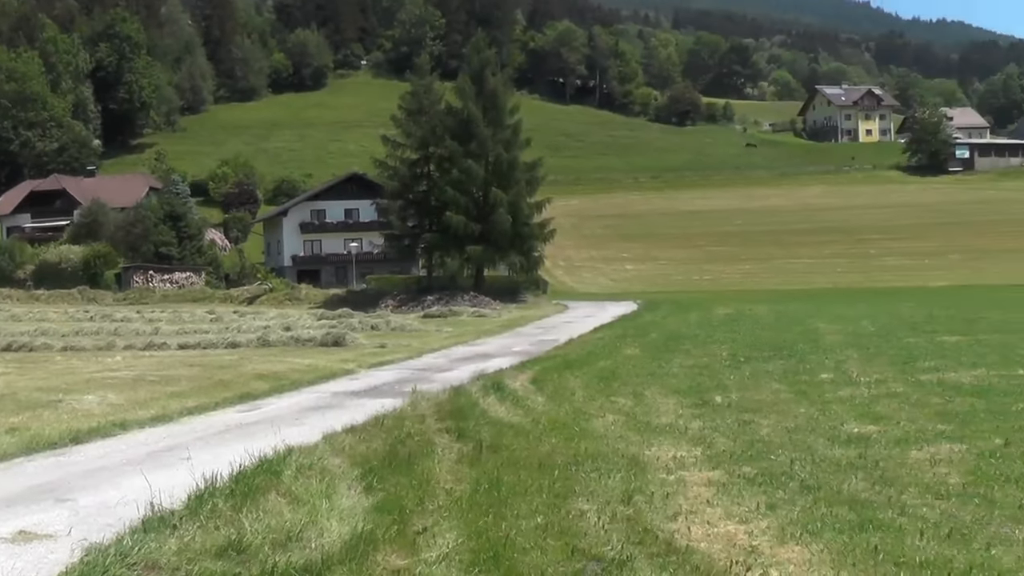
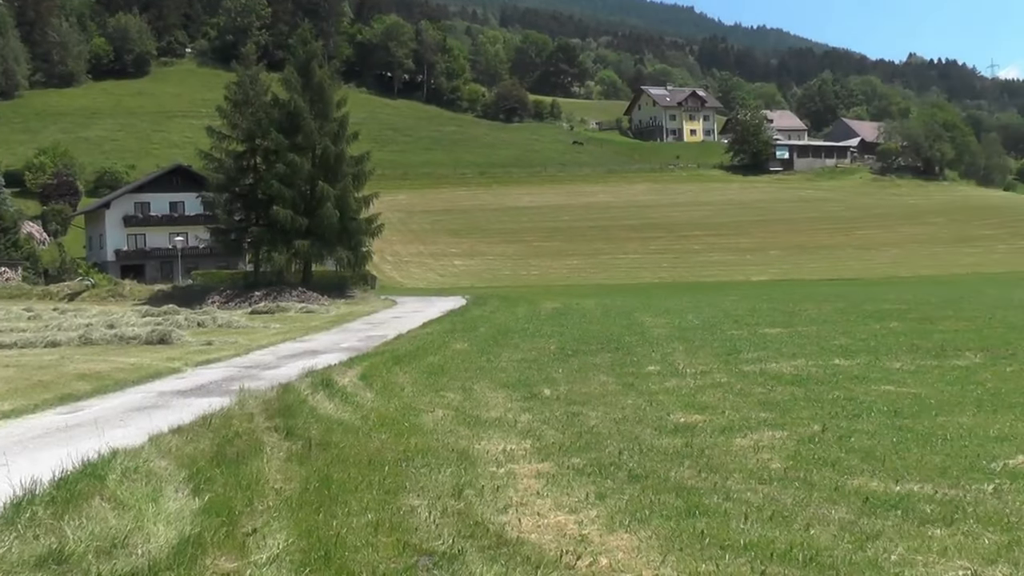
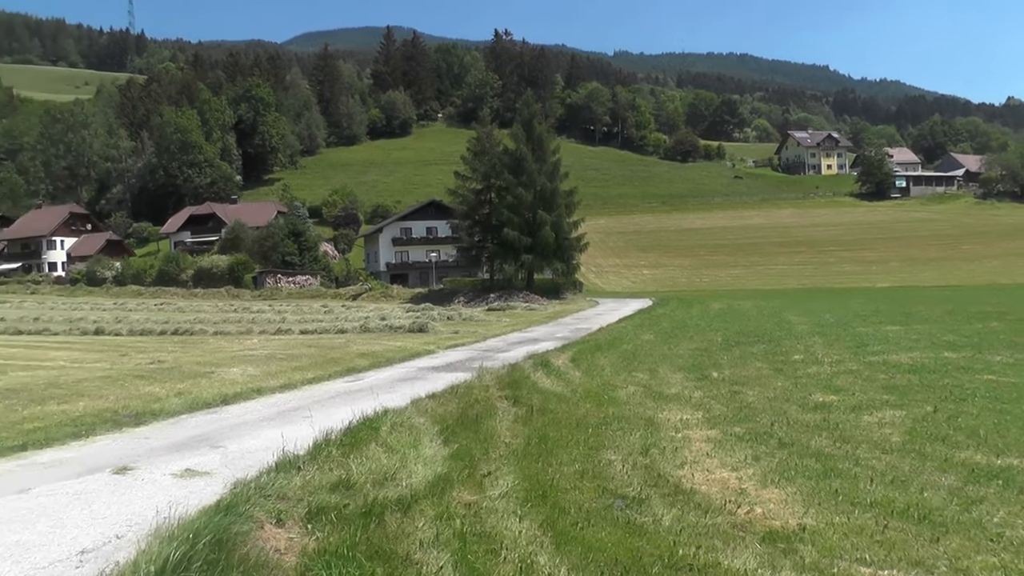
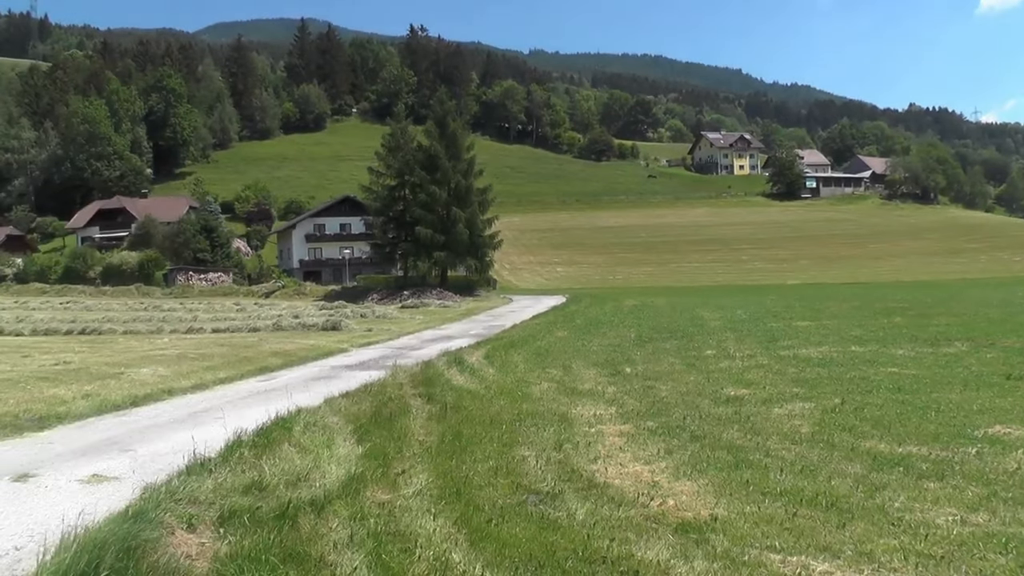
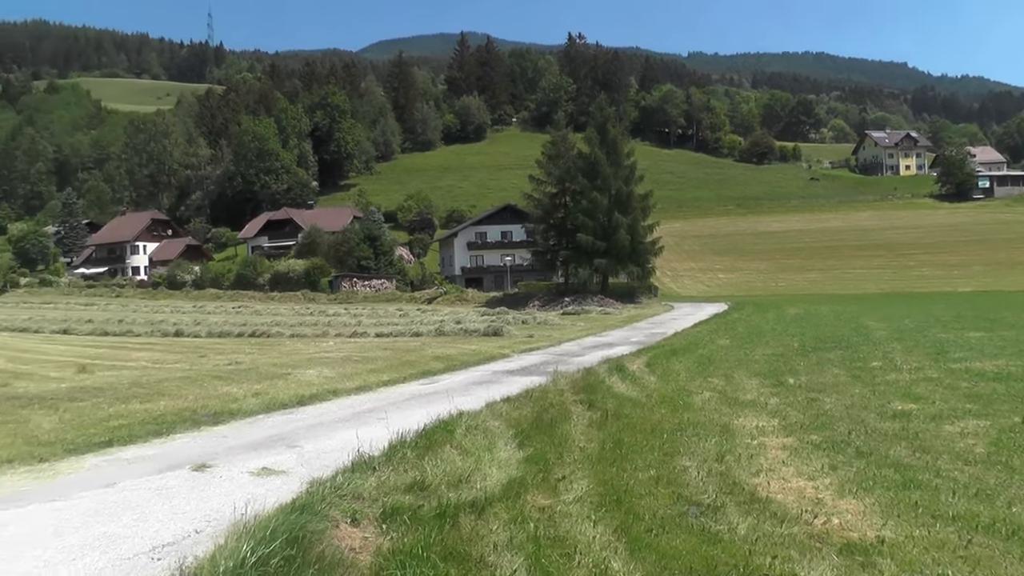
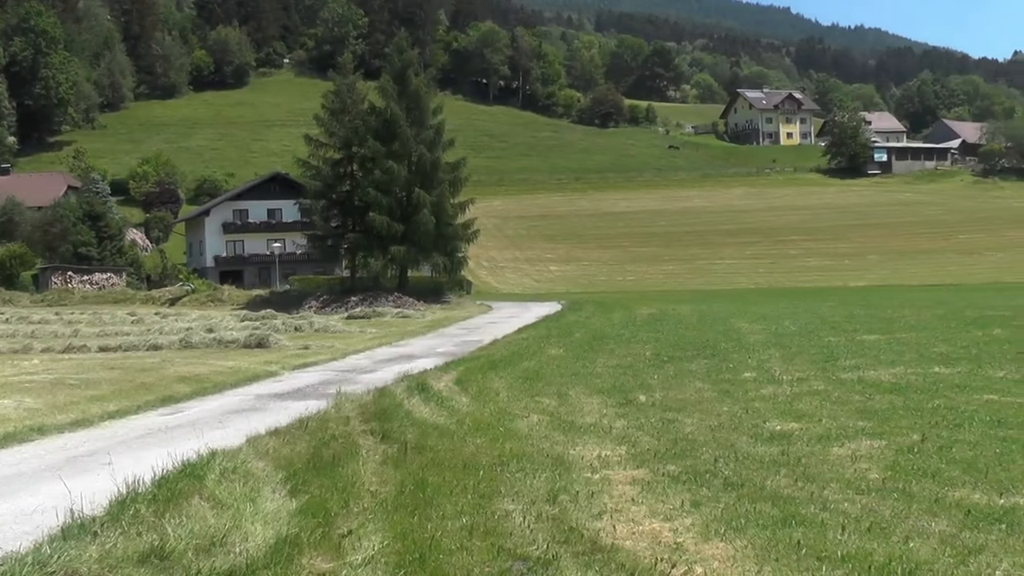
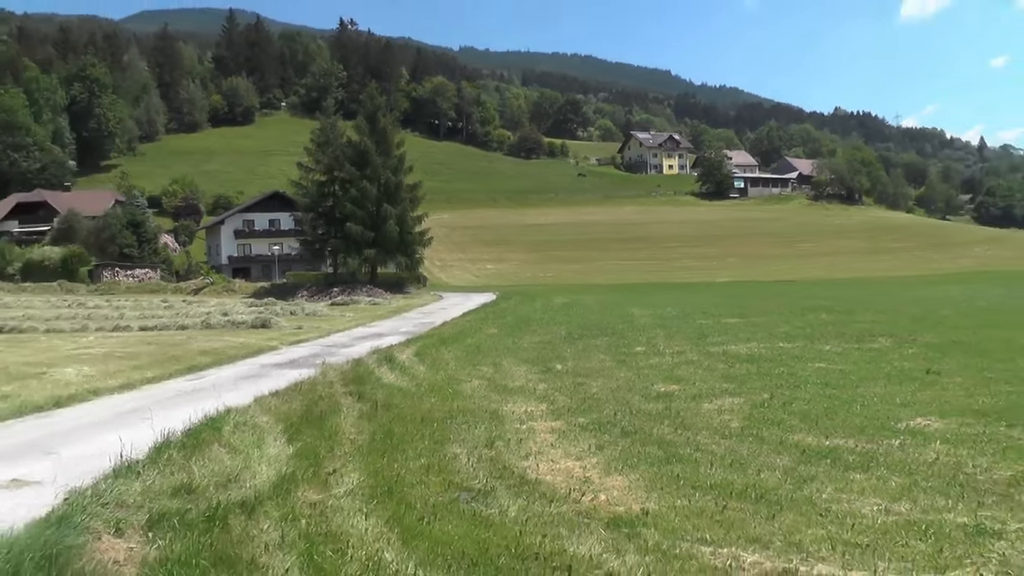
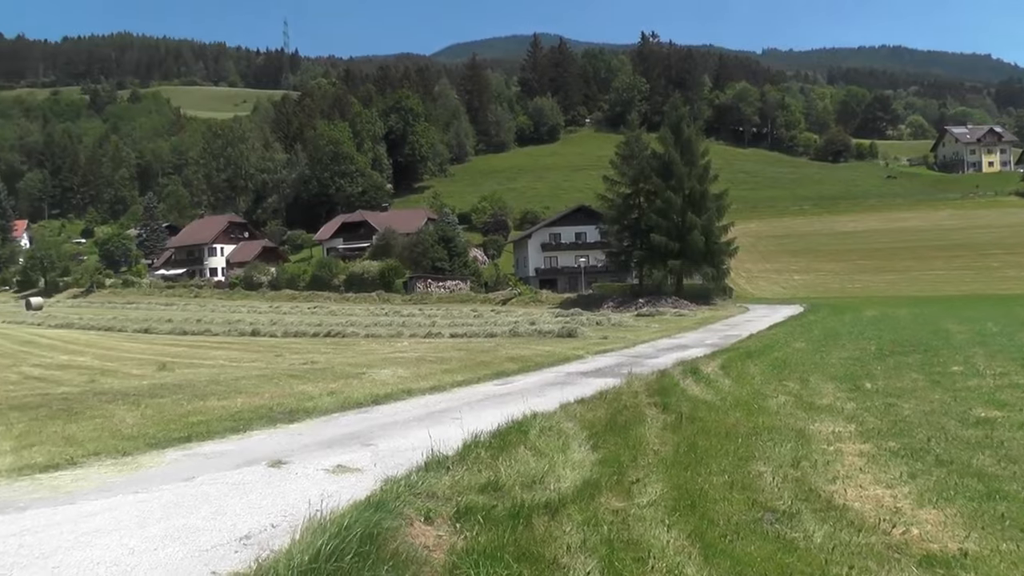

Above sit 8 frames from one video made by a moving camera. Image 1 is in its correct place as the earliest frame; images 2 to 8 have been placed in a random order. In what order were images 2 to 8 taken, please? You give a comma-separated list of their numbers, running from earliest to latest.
6, 2, 7, 4, 3, 5, 8
